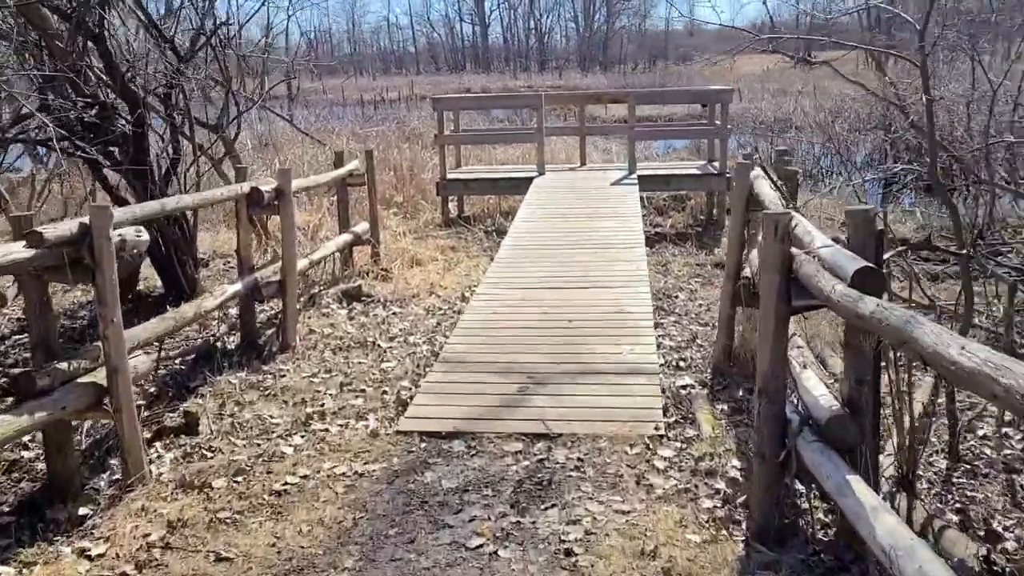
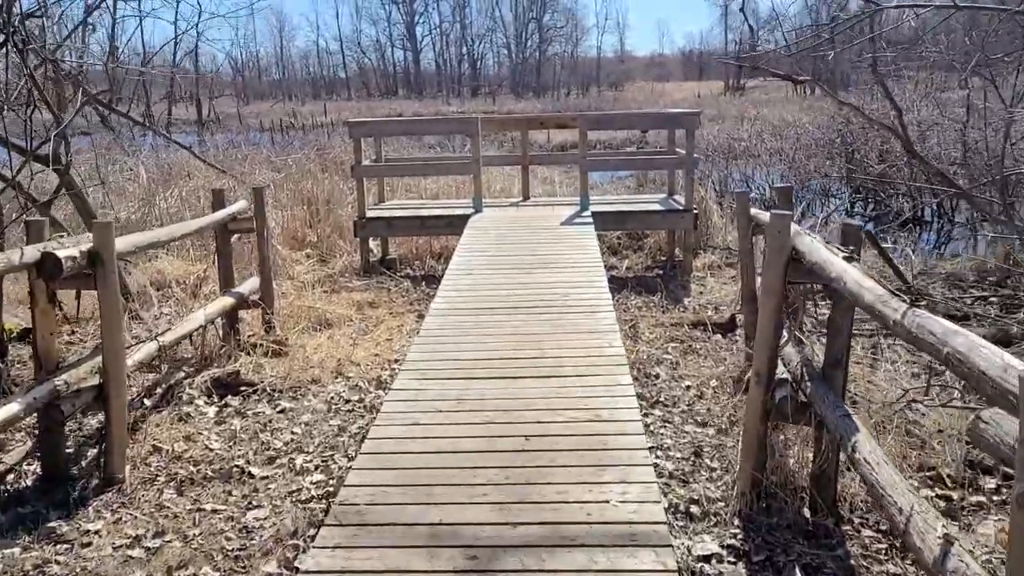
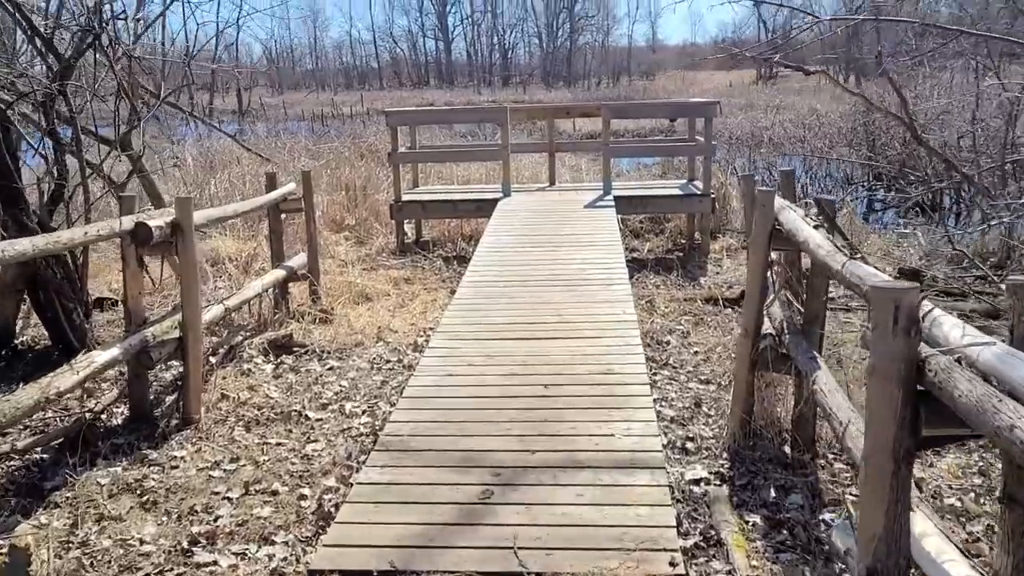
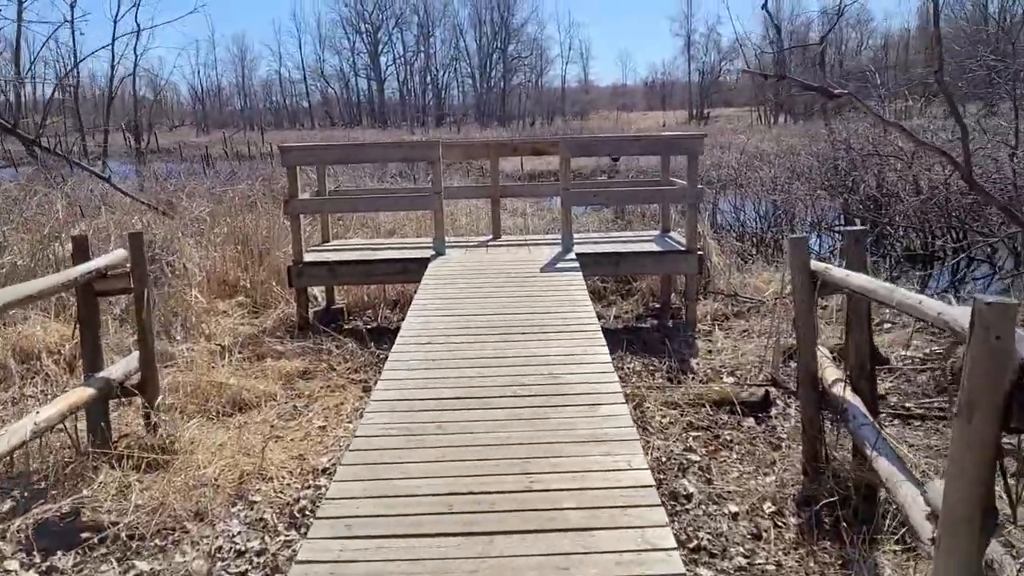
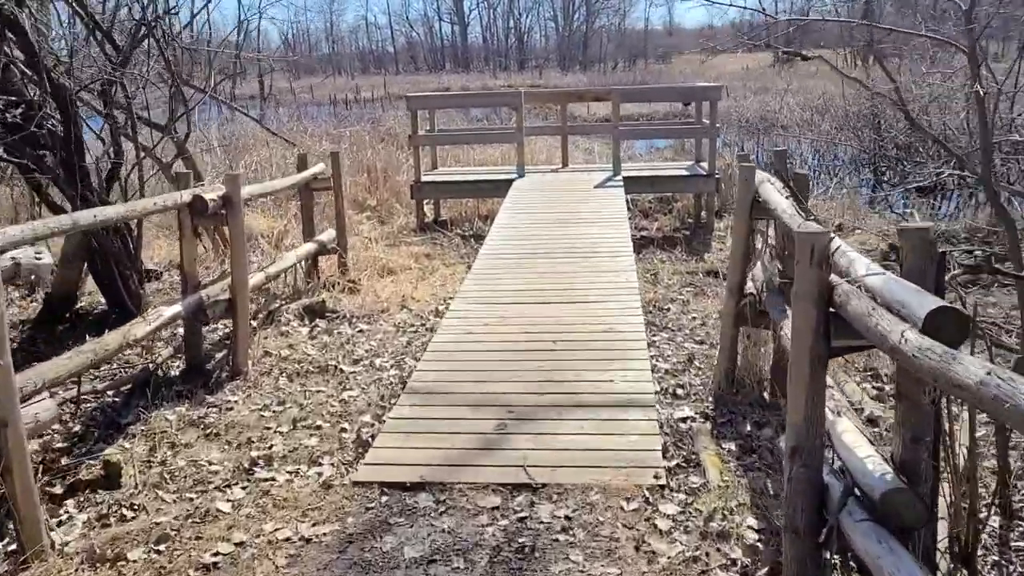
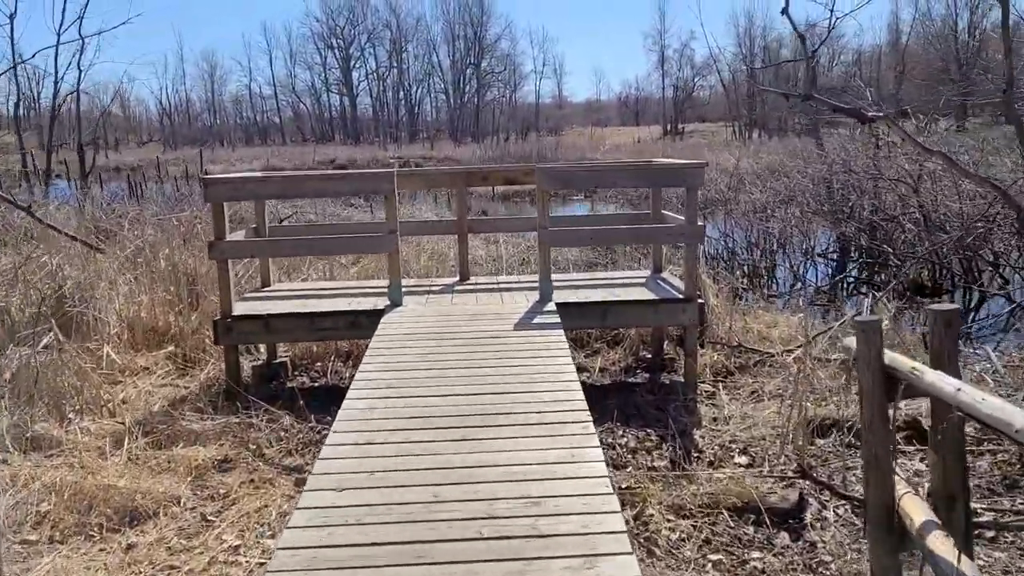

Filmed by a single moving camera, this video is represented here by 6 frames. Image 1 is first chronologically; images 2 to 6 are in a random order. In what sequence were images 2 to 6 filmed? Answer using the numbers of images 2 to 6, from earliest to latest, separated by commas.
5, 3, 2, 4, 6
